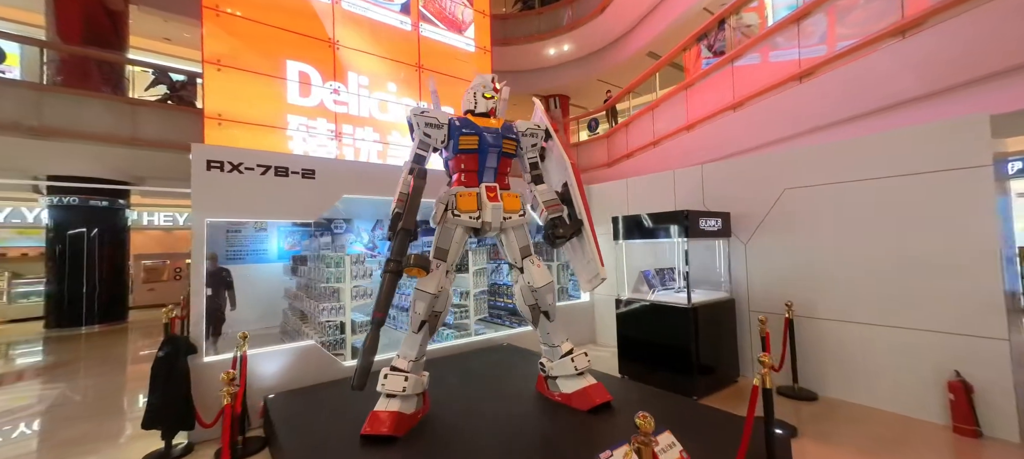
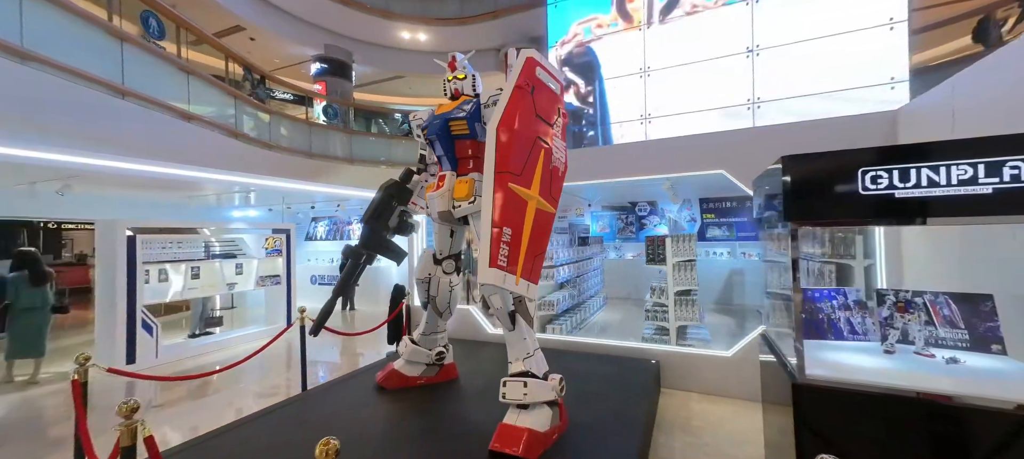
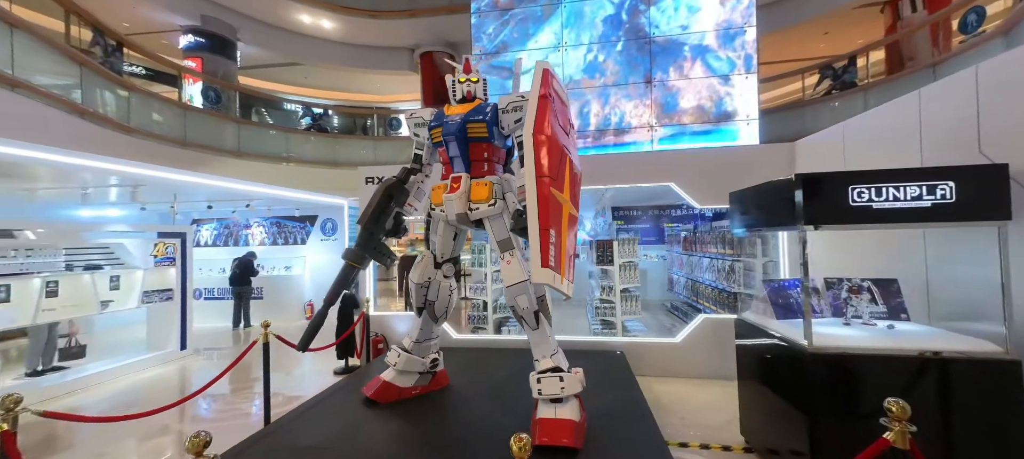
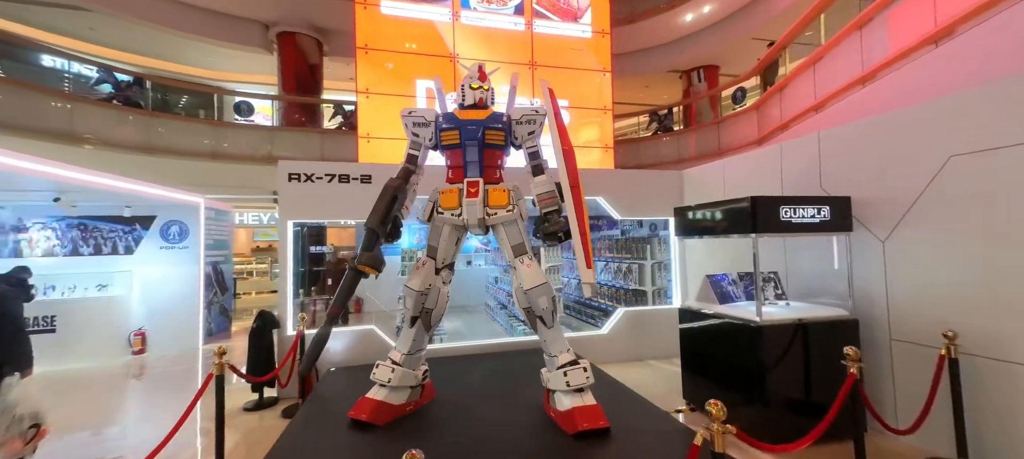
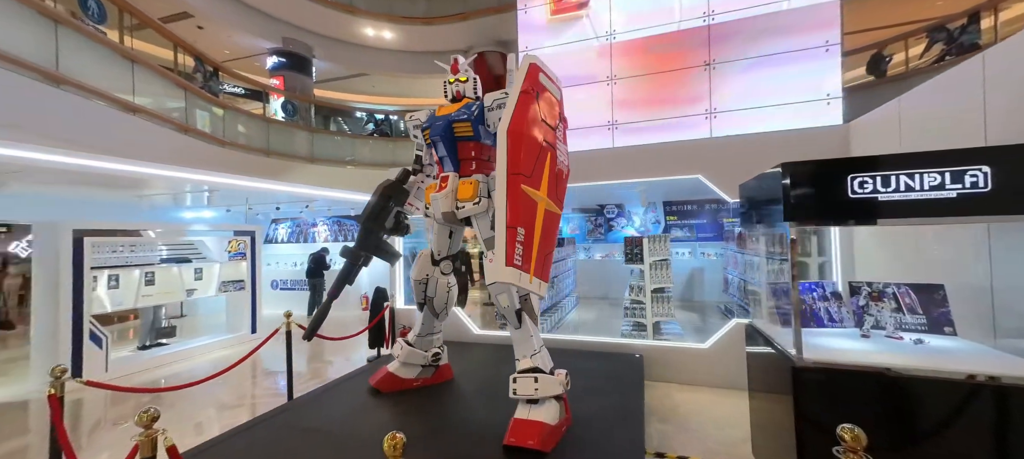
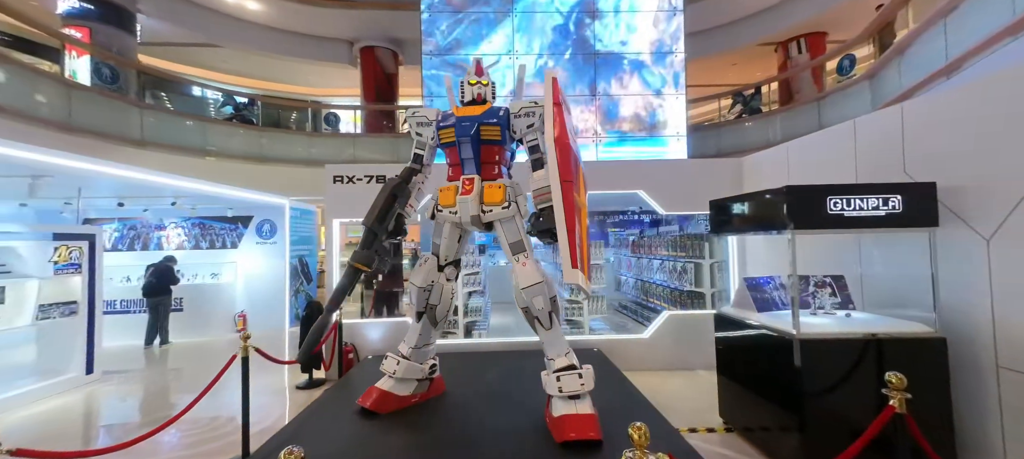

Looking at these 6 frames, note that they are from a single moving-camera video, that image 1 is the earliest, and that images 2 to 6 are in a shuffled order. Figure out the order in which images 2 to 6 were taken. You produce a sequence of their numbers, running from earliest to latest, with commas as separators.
4, 6, 3, 5, 2
